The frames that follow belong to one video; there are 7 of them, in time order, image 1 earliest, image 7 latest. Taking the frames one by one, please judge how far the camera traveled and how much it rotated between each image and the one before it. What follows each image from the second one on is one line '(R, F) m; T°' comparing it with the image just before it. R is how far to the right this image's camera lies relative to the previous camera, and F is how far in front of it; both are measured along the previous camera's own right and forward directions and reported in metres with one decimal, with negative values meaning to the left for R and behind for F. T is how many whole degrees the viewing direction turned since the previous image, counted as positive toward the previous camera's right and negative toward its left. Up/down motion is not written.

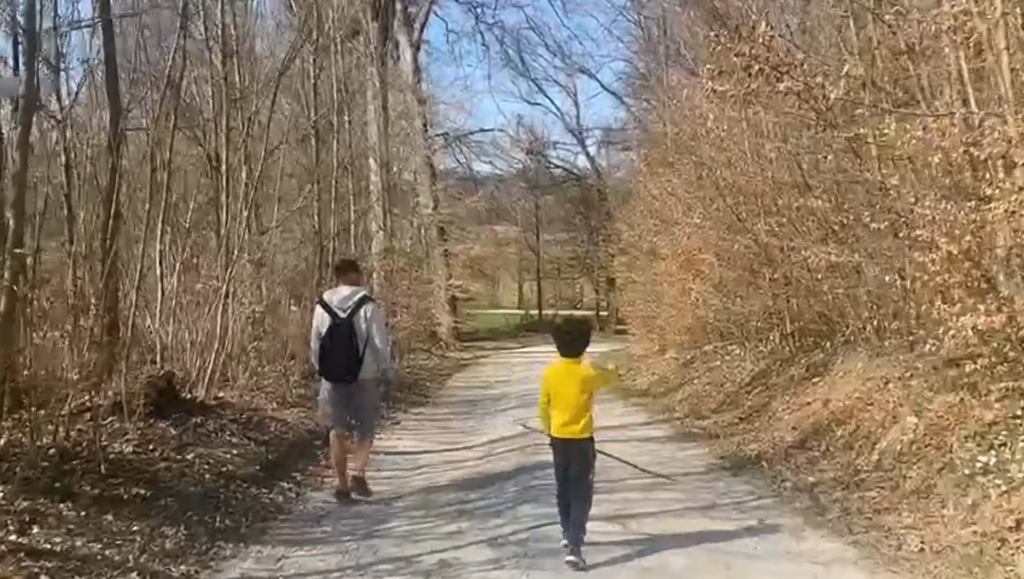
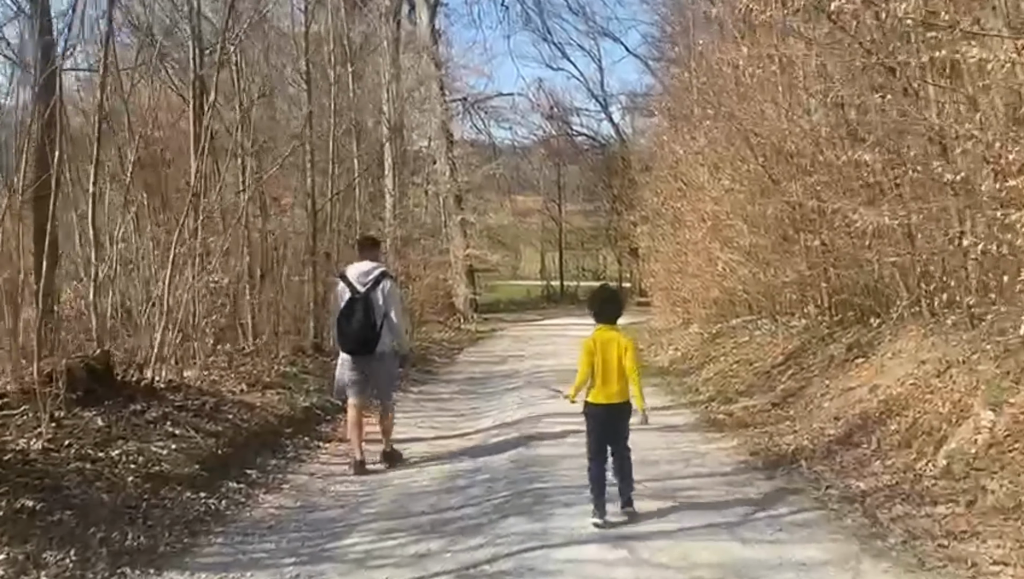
(+0.3, +1.6) m; -2°
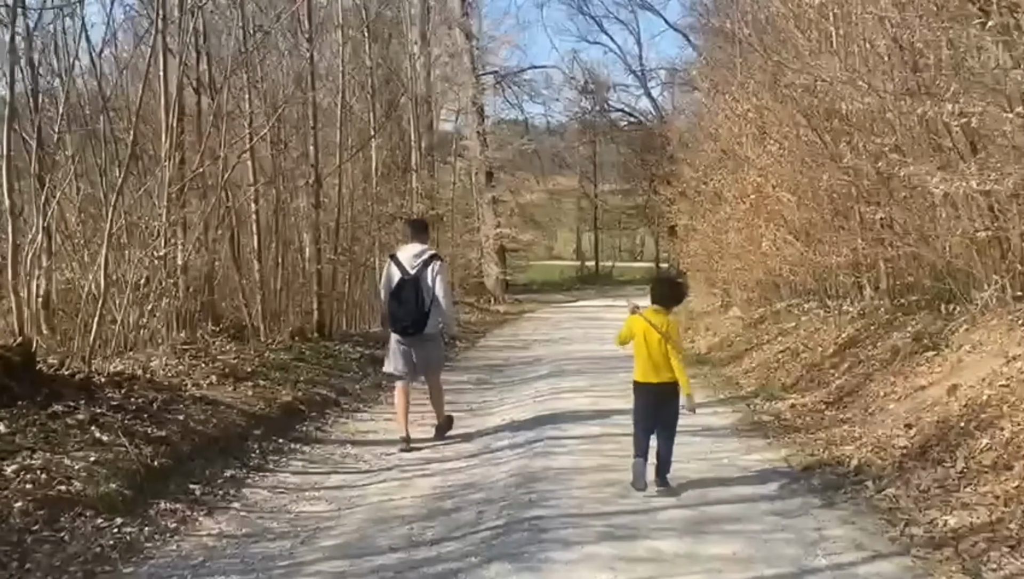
(+0.3, +1.6) m; -3°
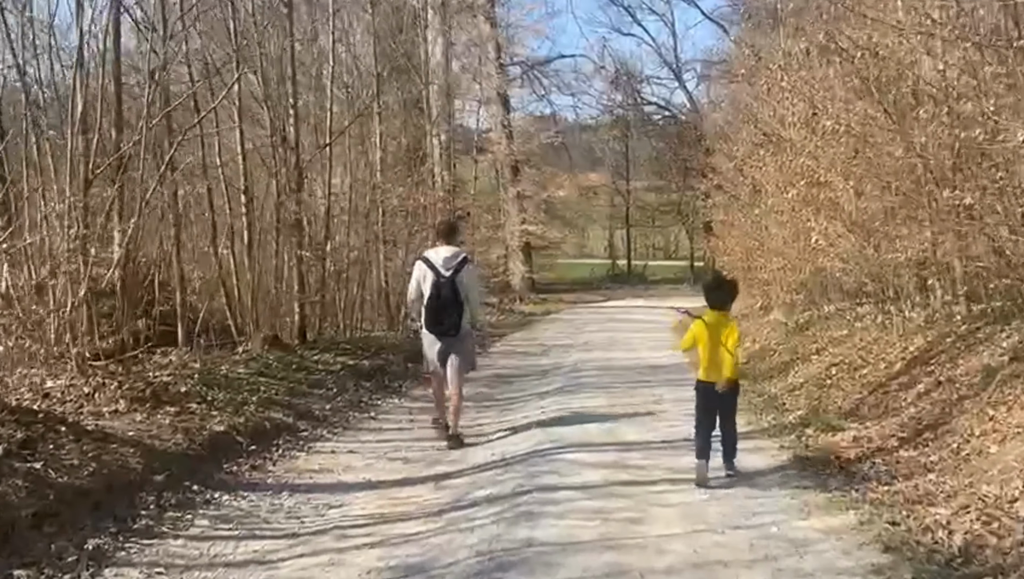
(+0.5, +2.1) m; -2°
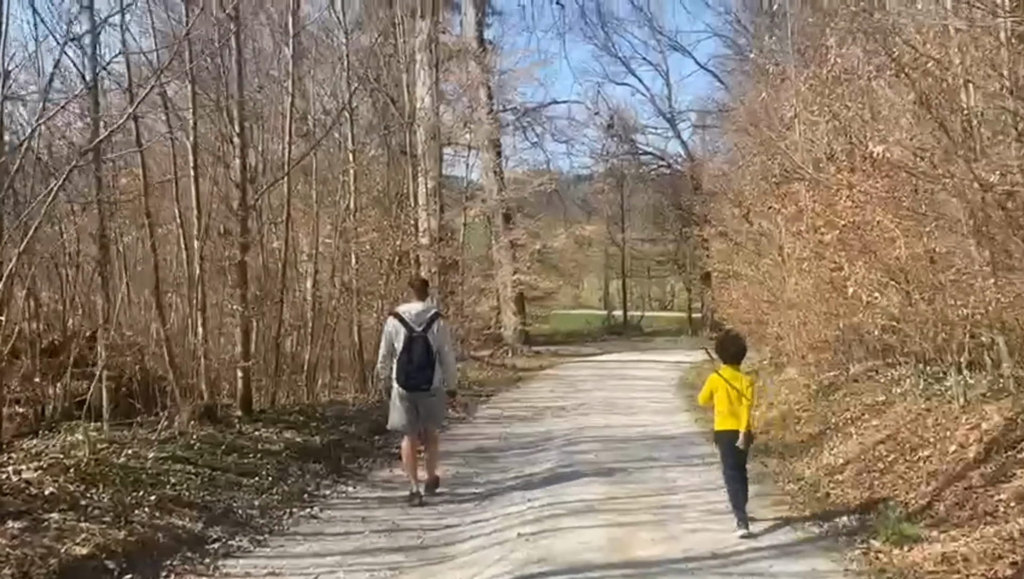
(+0.2, +2.1) m; 0°
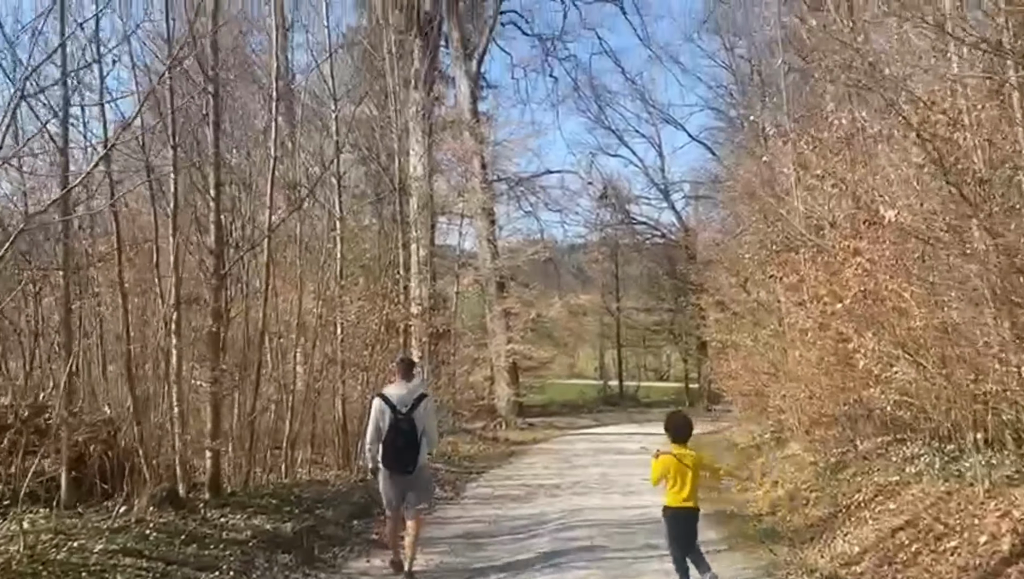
(+0.1, +0.6) m; 0°
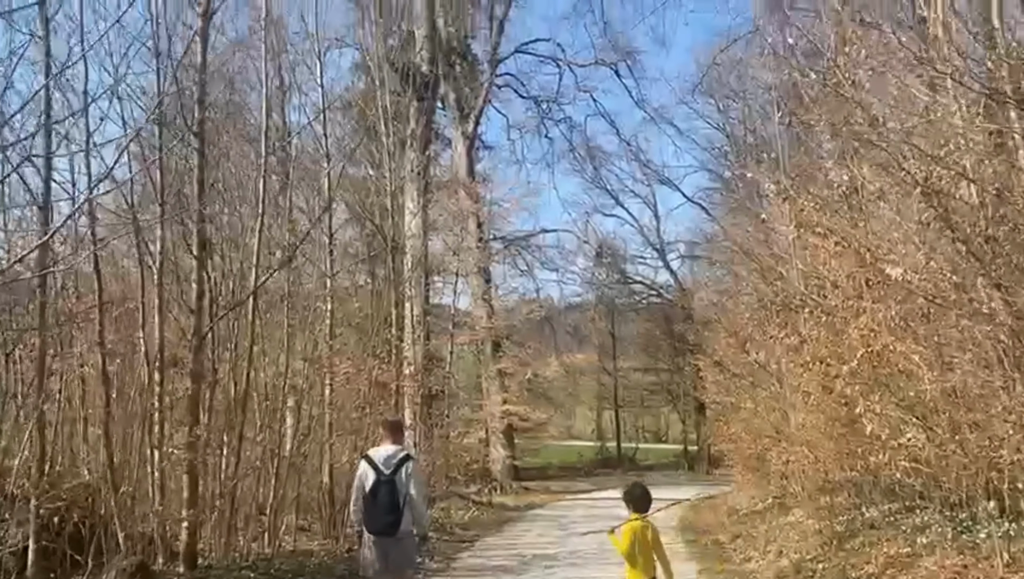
(+0.1, +0.4) m; 0°
